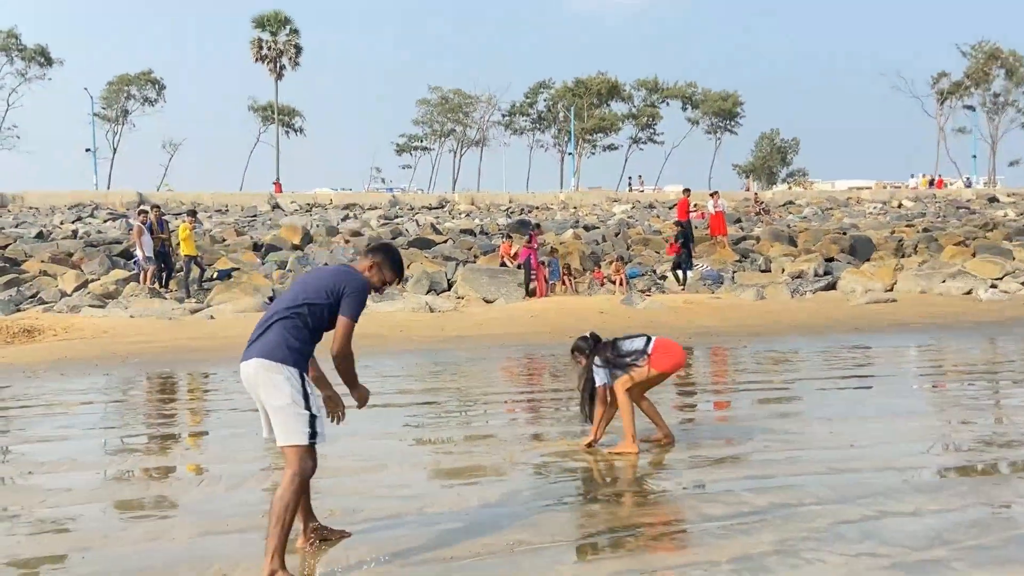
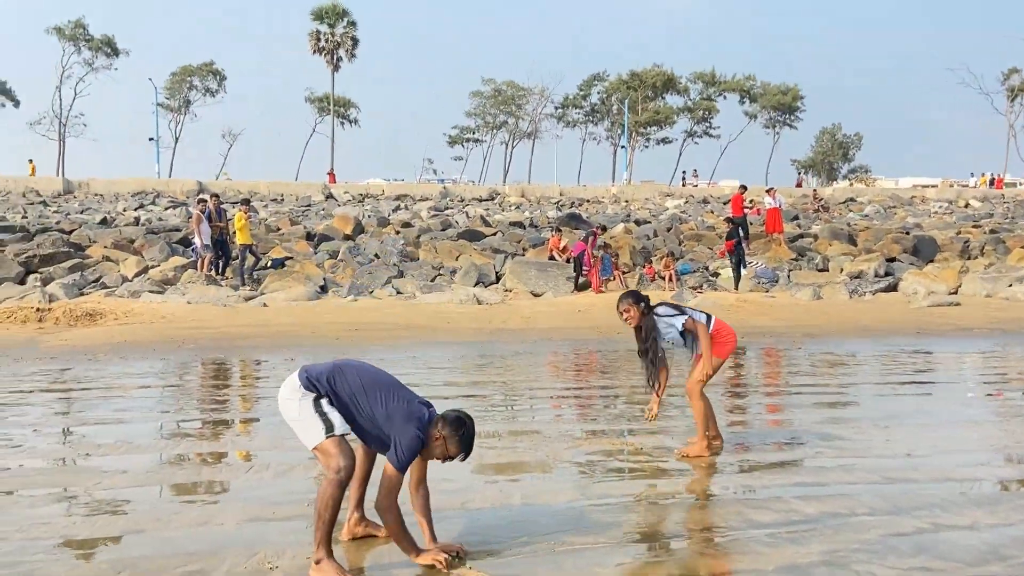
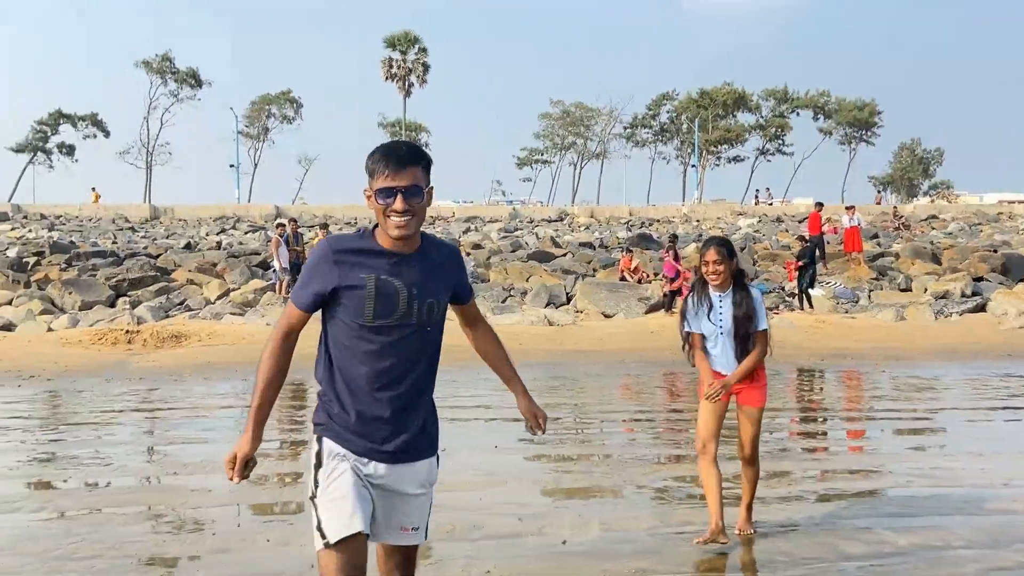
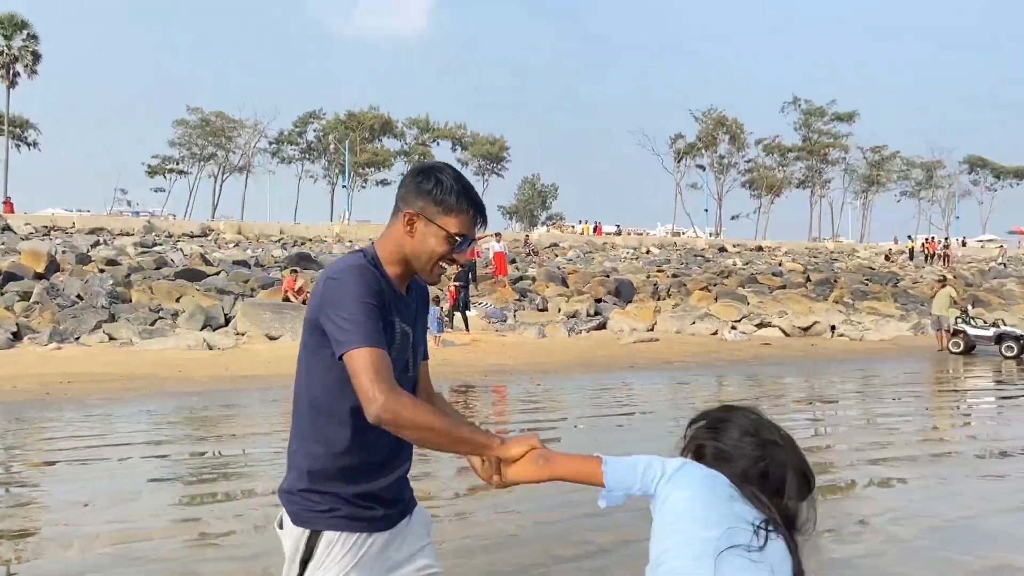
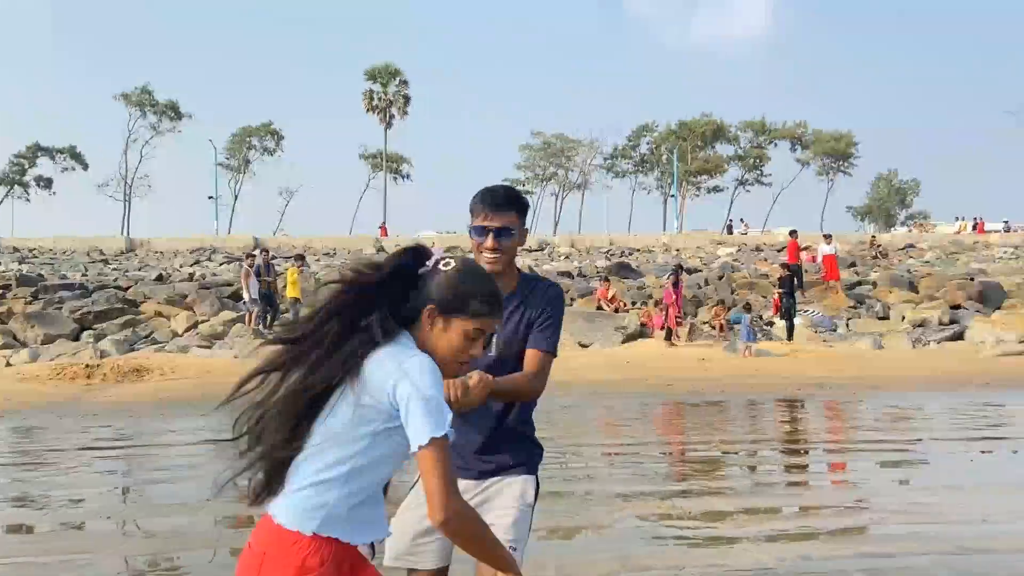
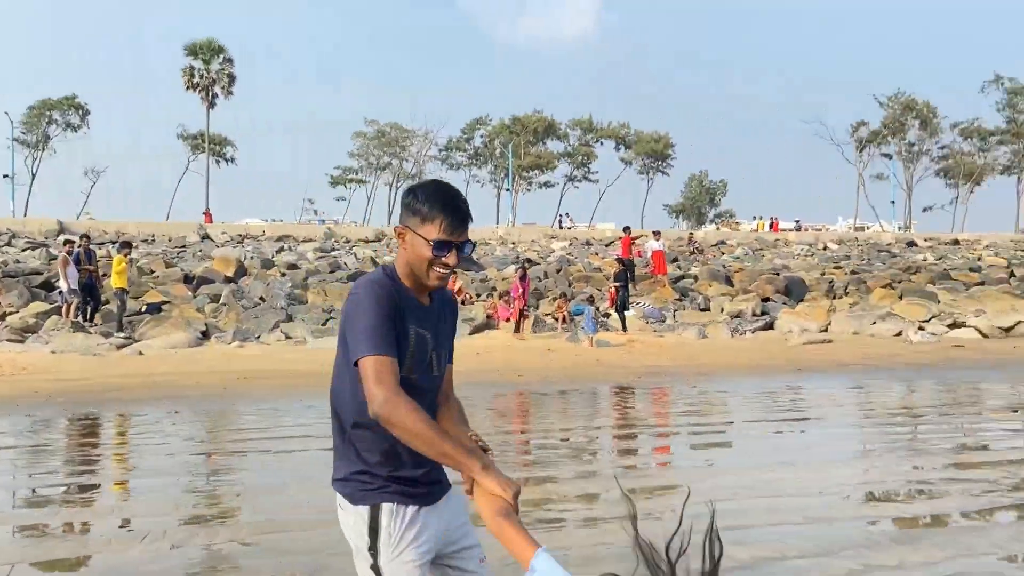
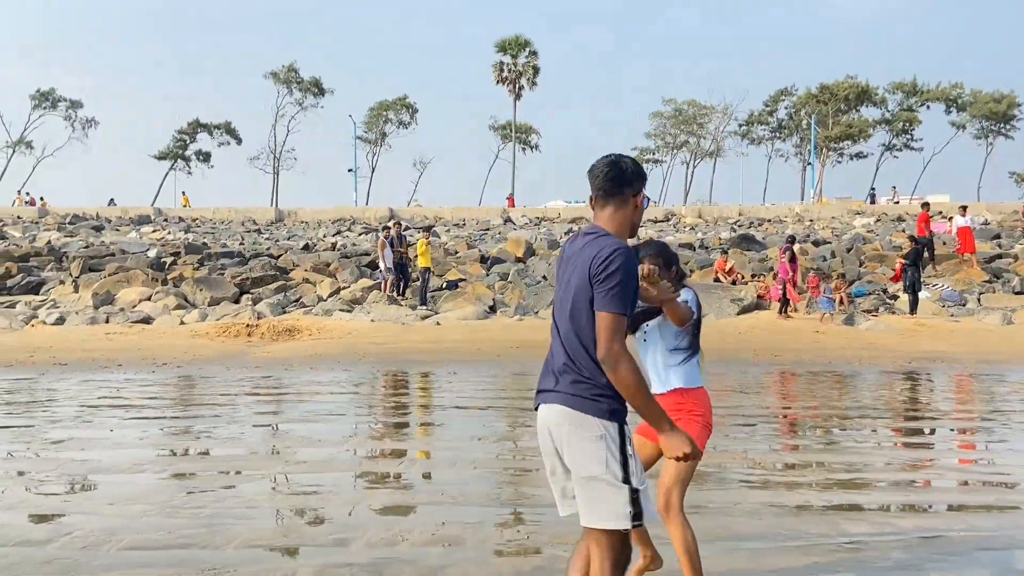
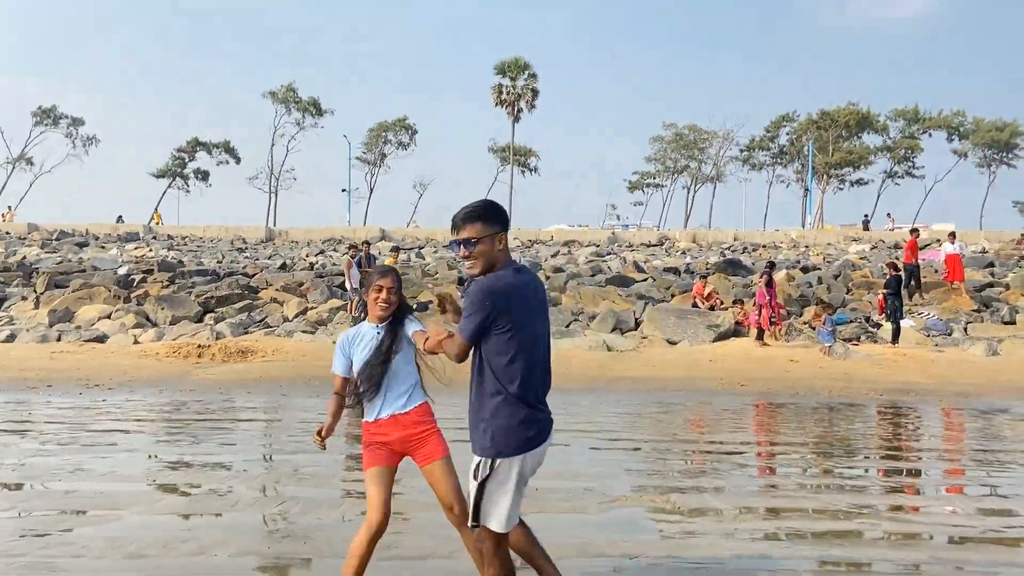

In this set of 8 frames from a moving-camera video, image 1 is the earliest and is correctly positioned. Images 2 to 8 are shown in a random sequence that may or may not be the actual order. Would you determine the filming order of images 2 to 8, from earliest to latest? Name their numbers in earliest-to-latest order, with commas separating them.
2, 3, 7, 8, 5, 6, 4
